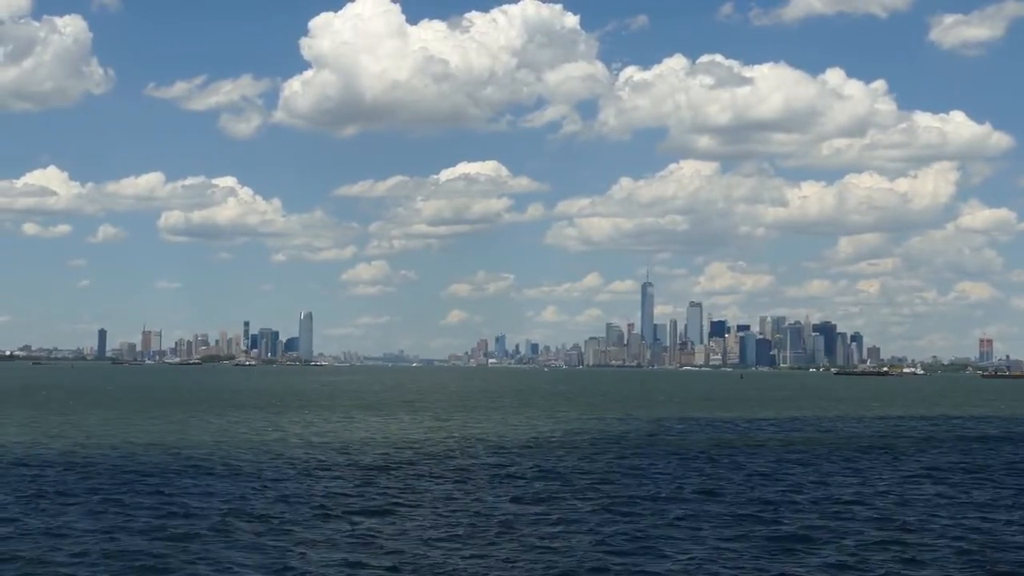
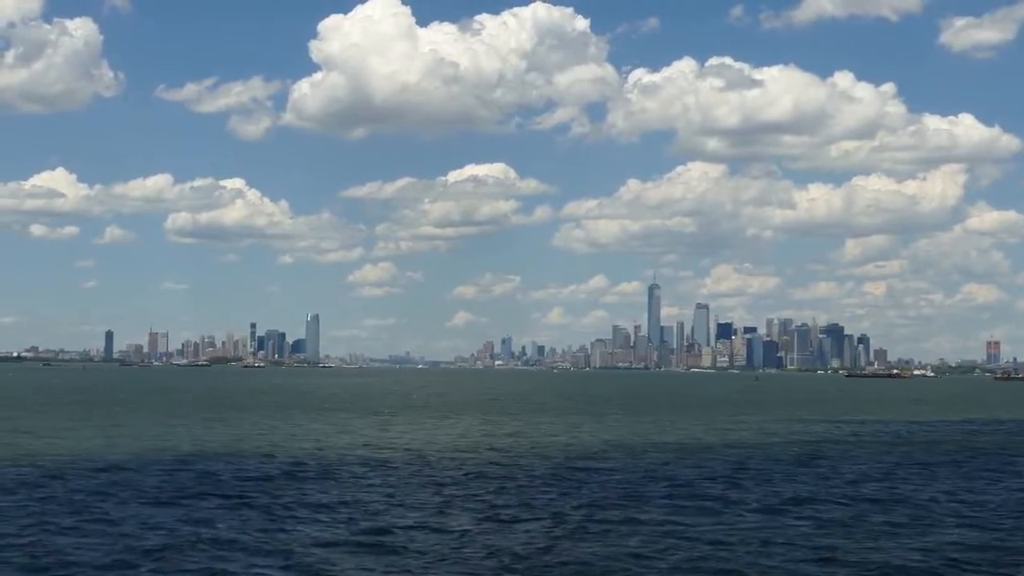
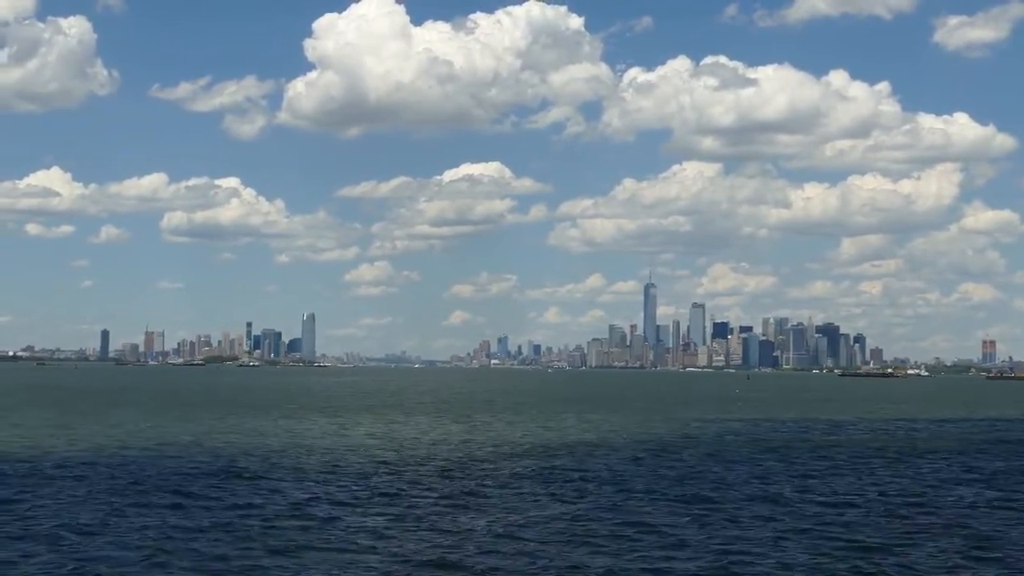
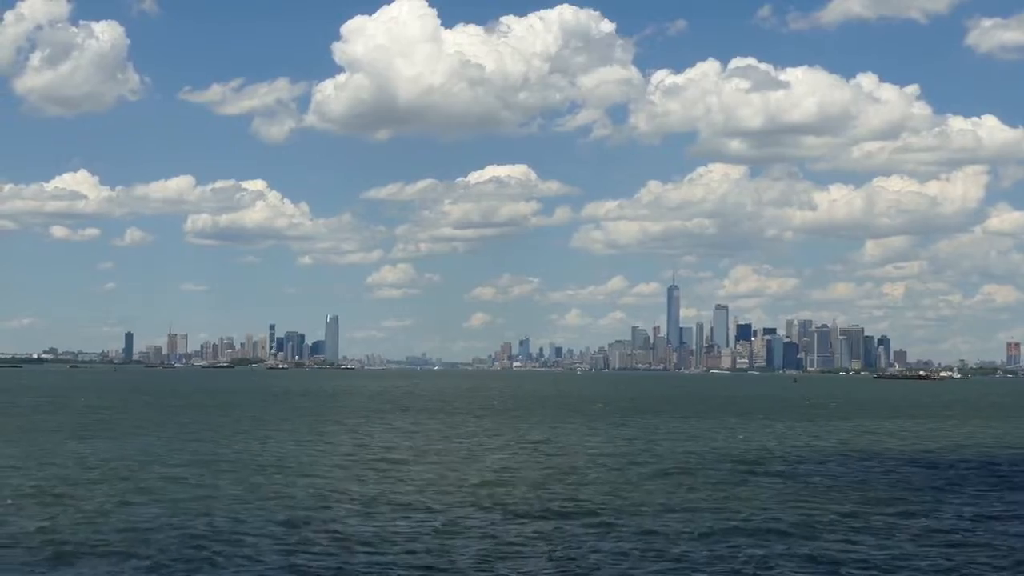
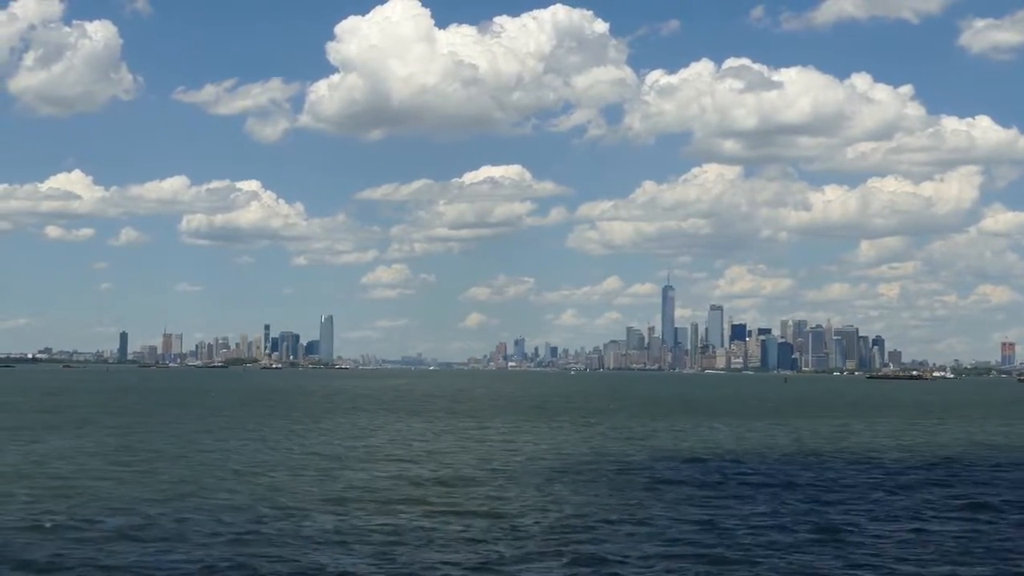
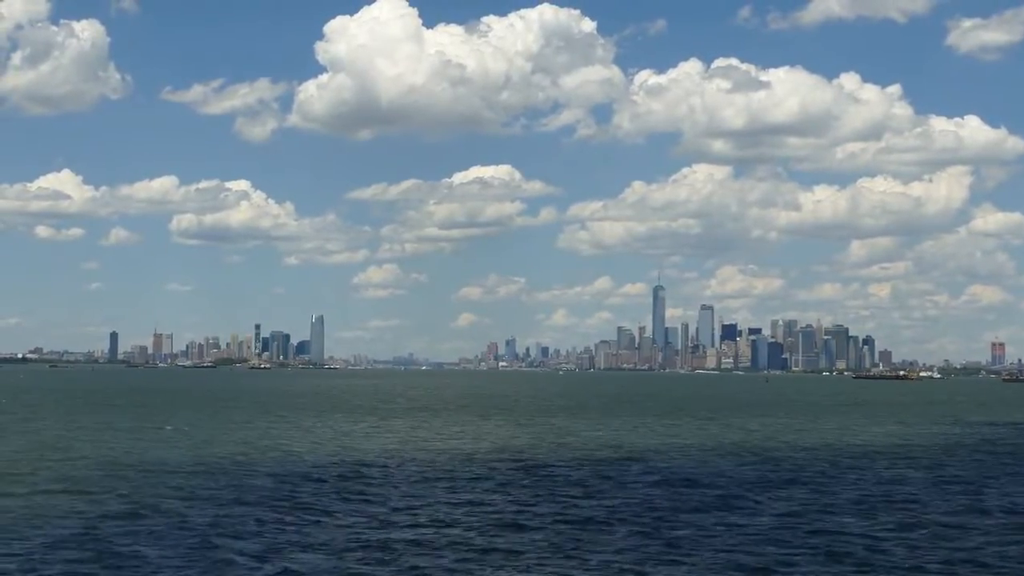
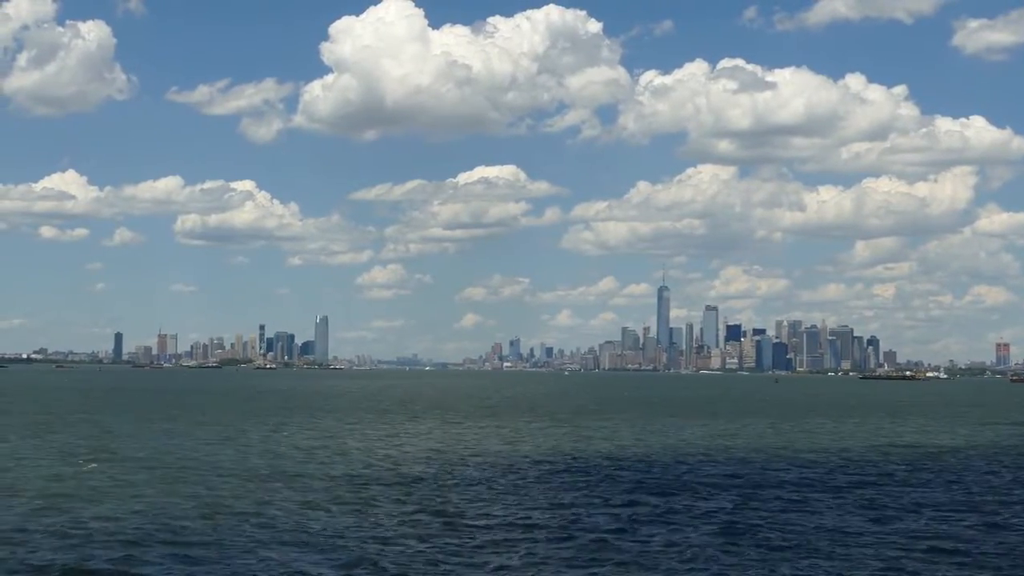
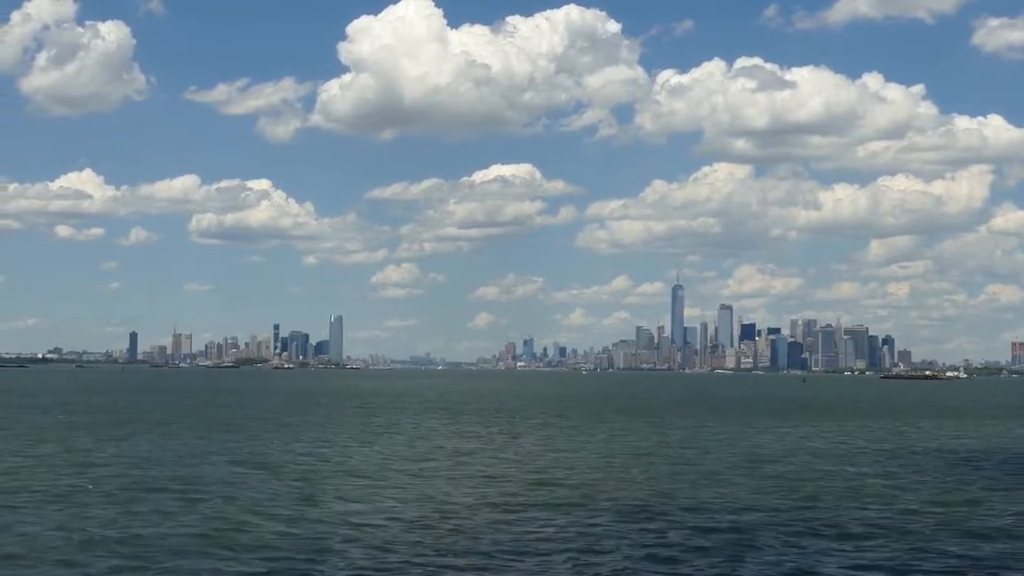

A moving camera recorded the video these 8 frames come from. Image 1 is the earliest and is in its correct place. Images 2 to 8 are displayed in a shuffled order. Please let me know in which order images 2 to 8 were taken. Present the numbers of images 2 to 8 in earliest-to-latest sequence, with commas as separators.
3, 2, 6, 7, 5, 4, 8
